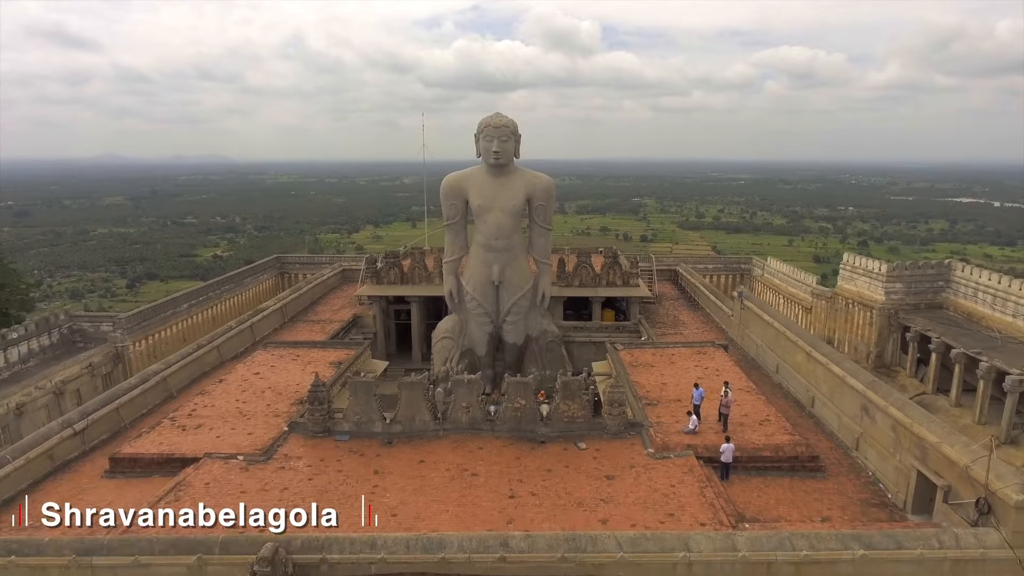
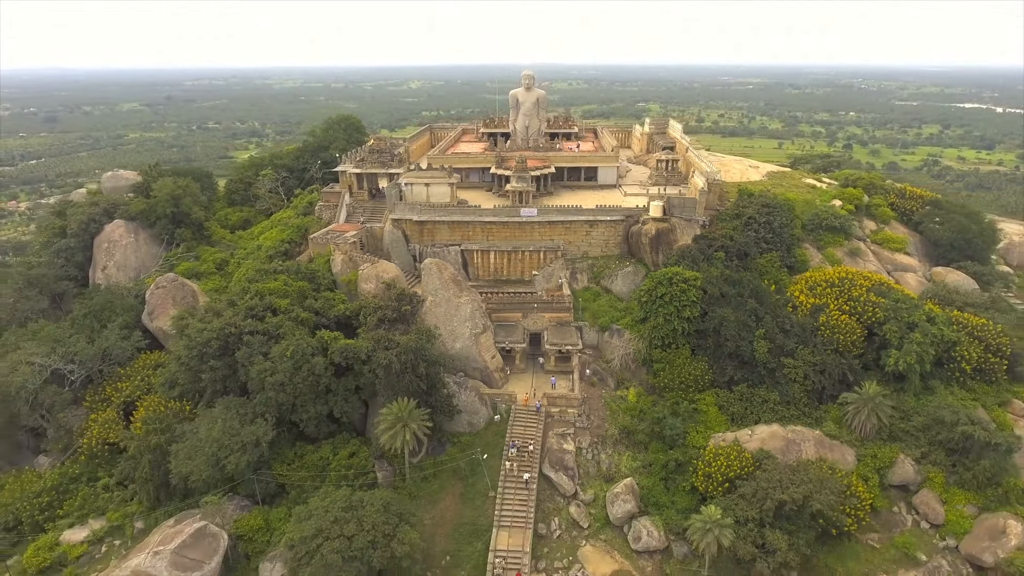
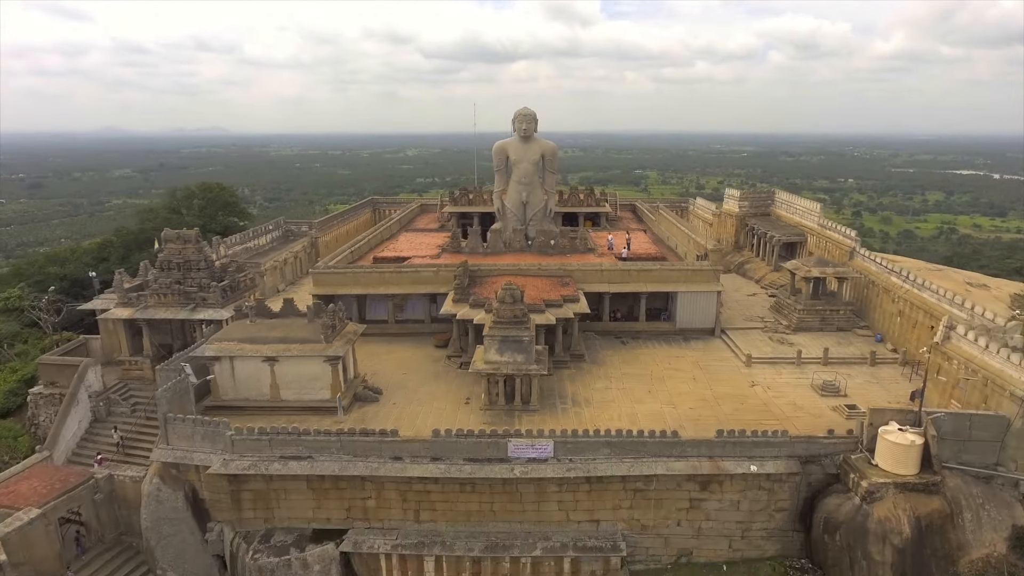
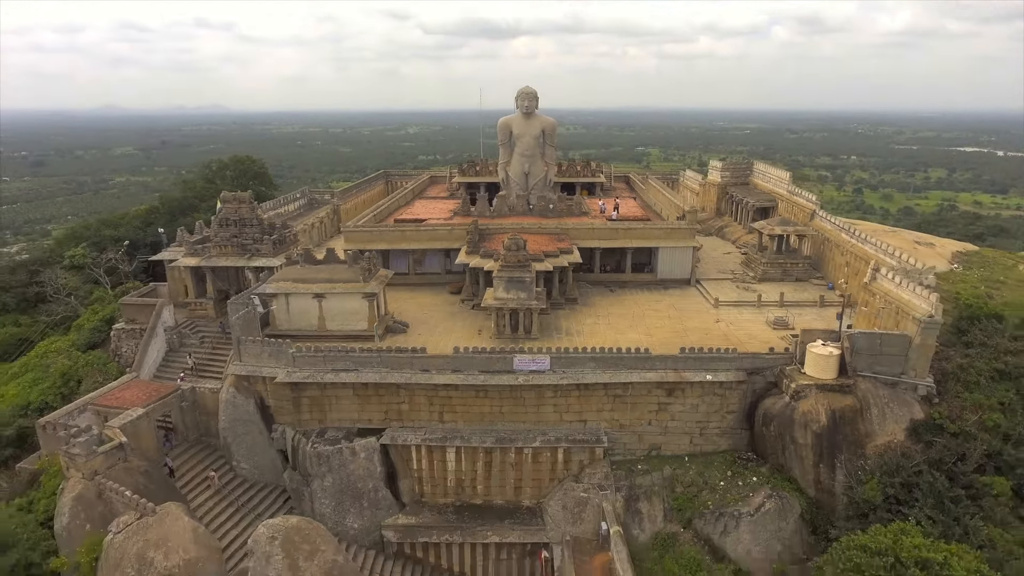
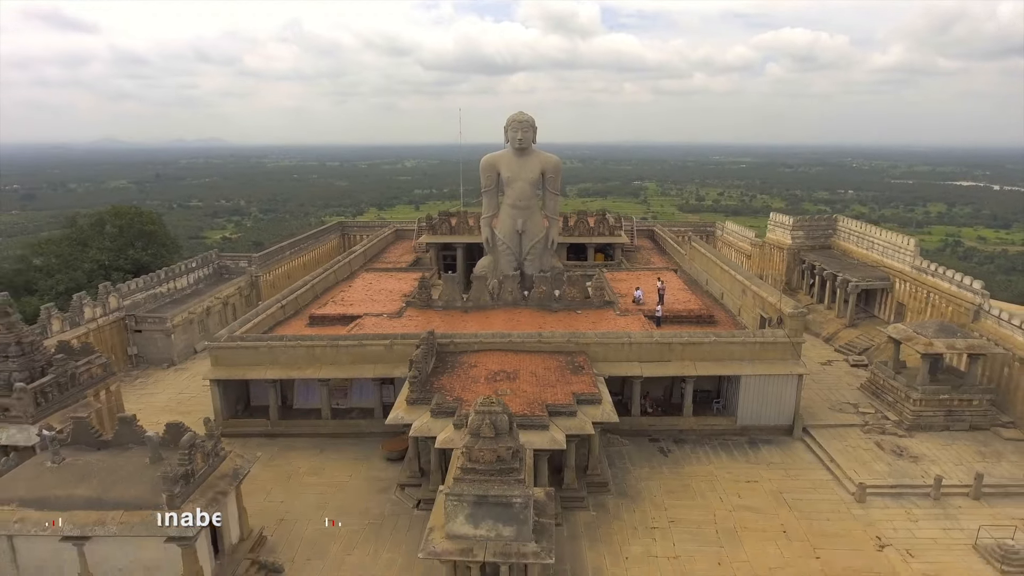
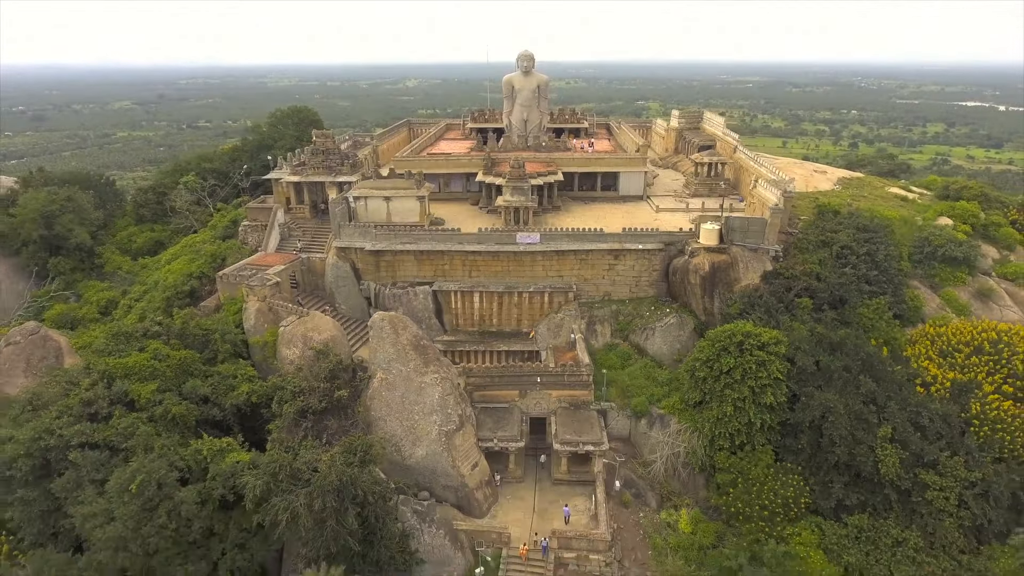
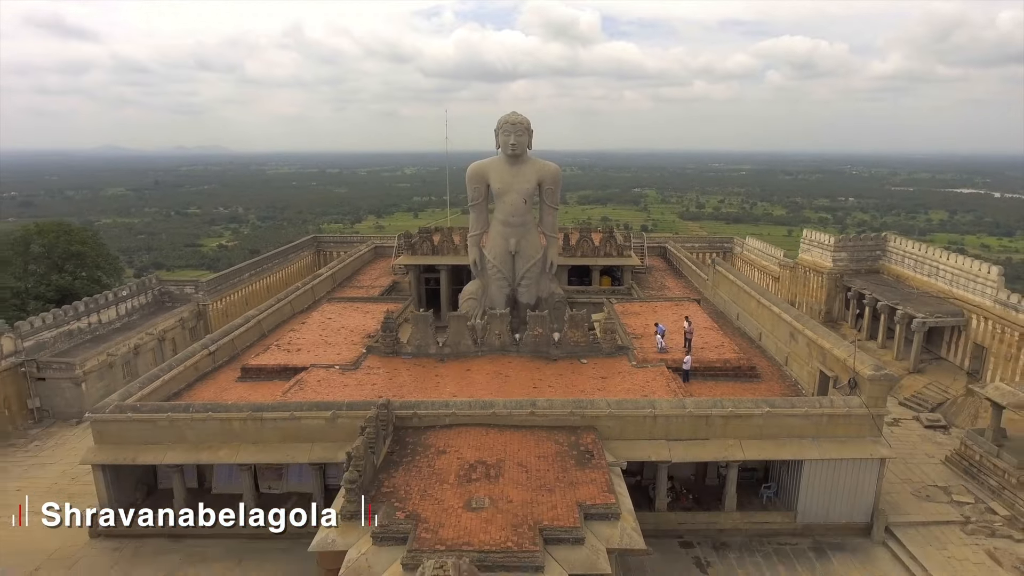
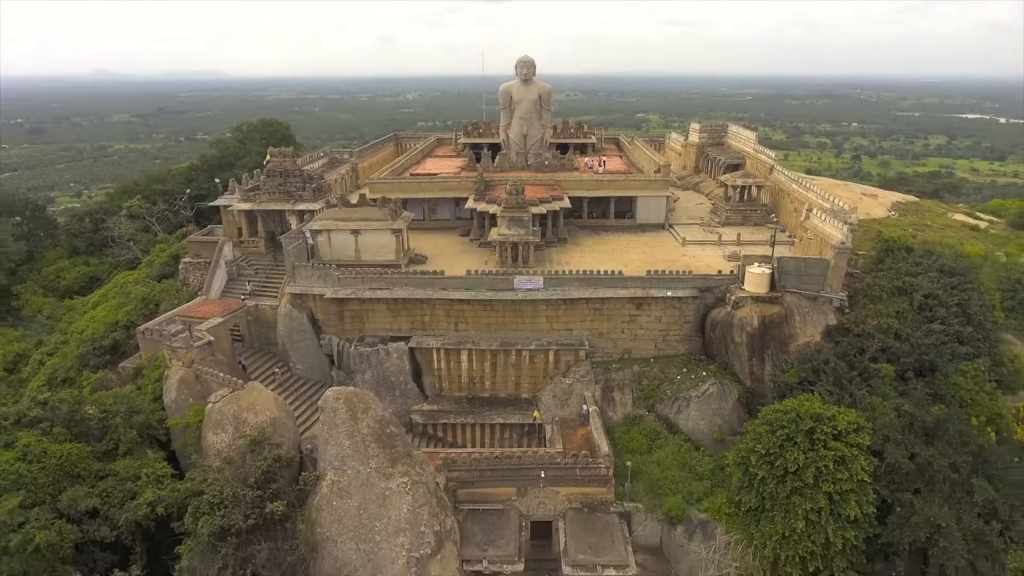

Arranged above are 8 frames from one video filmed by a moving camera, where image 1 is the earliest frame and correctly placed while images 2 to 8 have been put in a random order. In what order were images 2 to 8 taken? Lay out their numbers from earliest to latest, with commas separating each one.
7, 5, 3, 4, 8, 6, 2
